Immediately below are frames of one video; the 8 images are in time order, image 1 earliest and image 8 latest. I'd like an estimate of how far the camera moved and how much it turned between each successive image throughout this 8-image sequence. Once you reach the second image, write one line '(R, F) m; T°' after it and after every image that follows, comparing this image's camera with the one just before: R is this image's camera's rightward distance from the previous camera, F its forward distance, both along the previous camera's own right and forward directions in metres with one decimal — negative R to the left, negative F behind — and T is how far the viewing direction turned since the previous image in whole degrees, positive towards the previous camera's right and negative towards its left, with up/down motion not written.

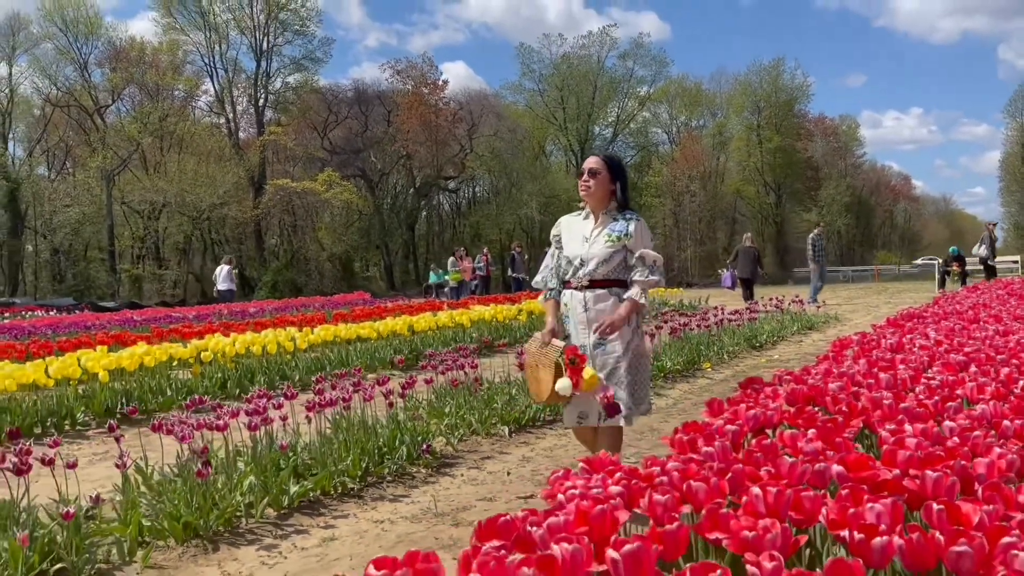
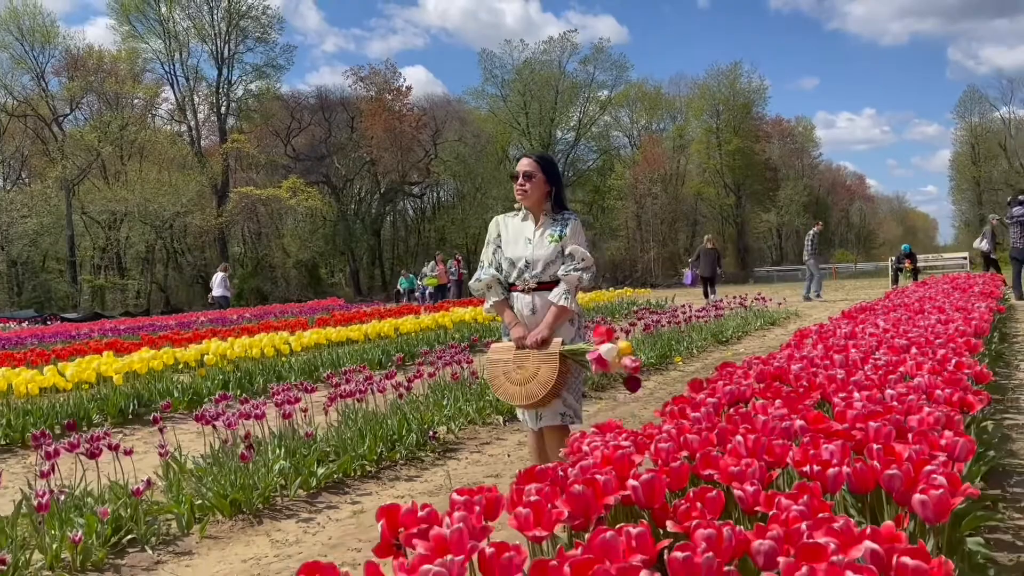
(-0.2, -0.5) m; +2°
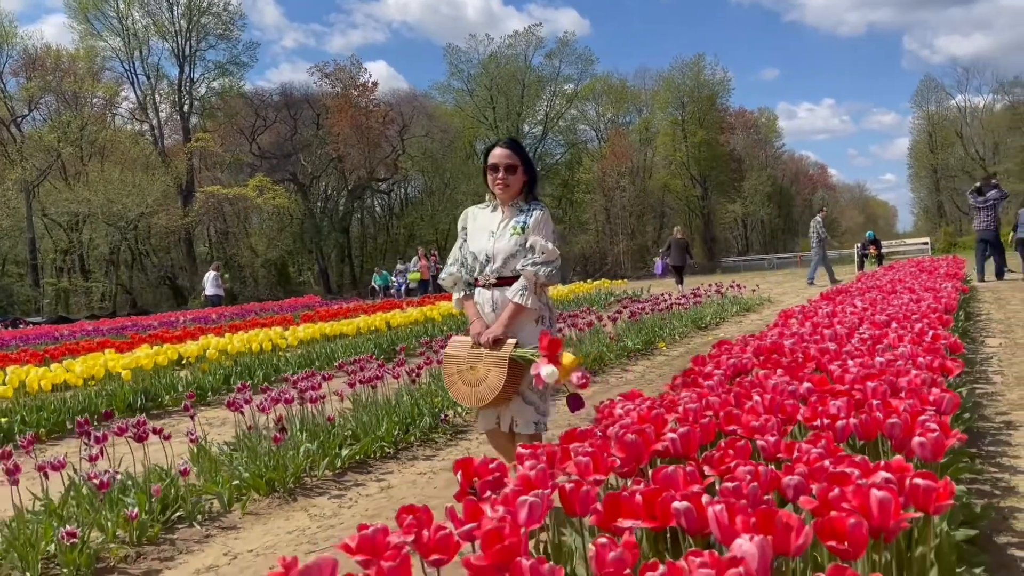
(-0.3, -0.3) m; +2°
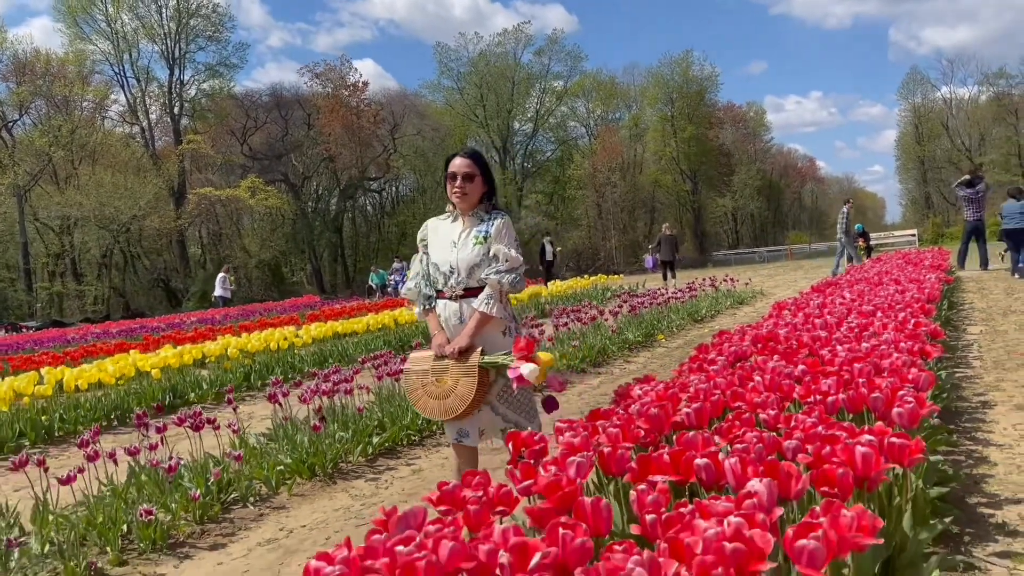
(-0.2, -0.4) m; +1°
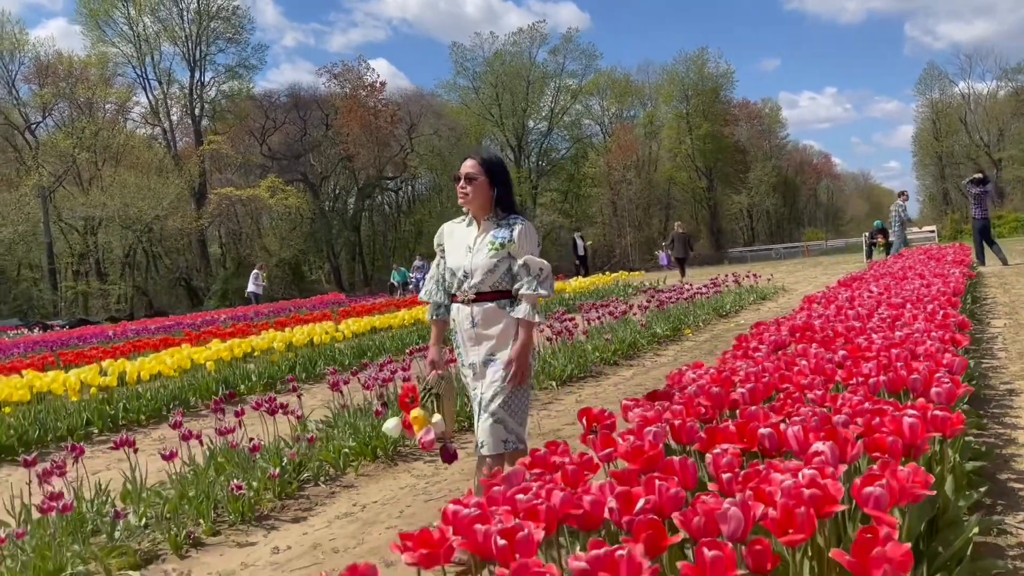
(-0.2, -0.3) m; -1°
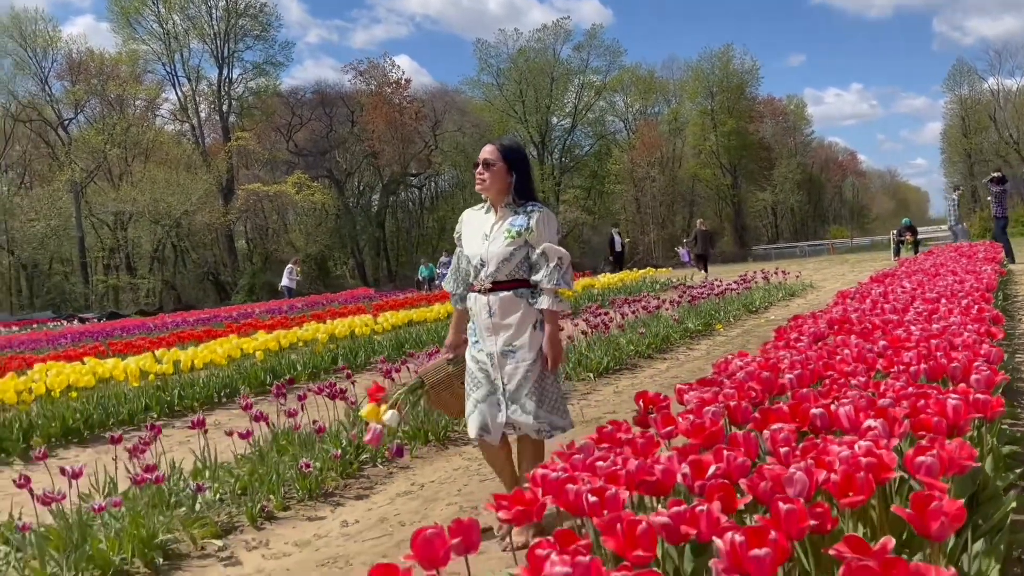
(-0.2, -0.2) m; -1°
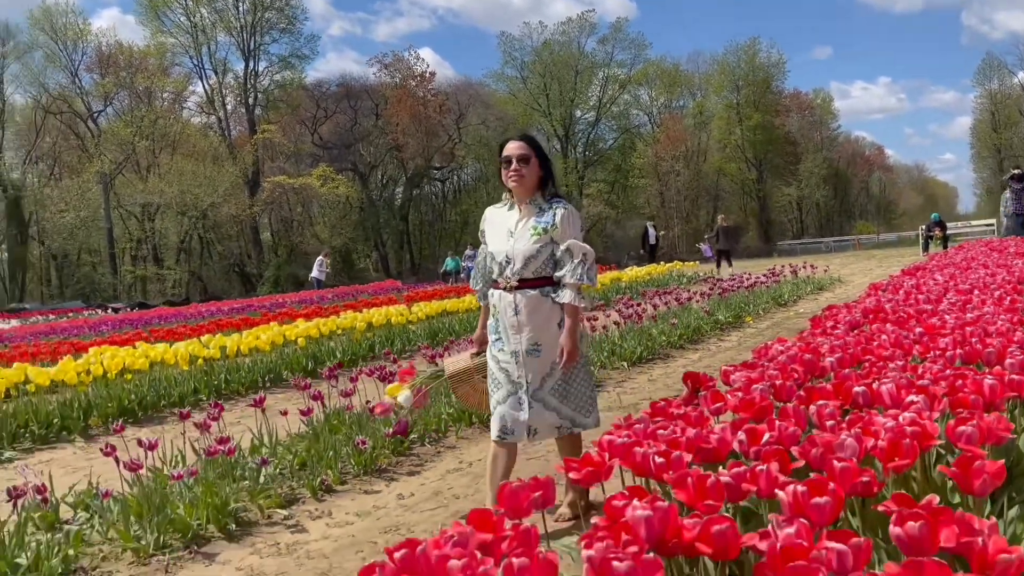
(-0.1, -0.2) m; -1°
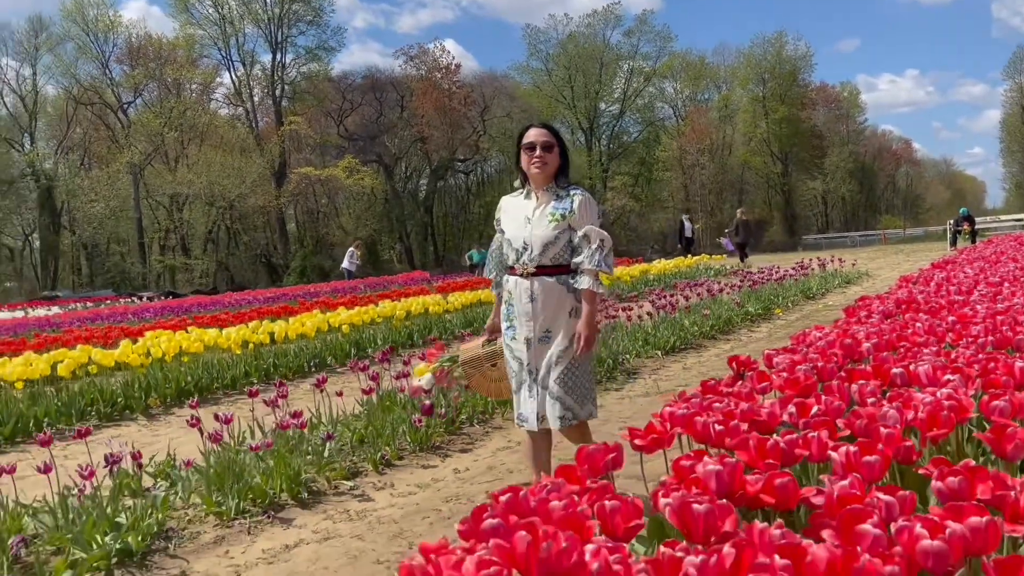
(-0.2, -0.3) m; -1°
